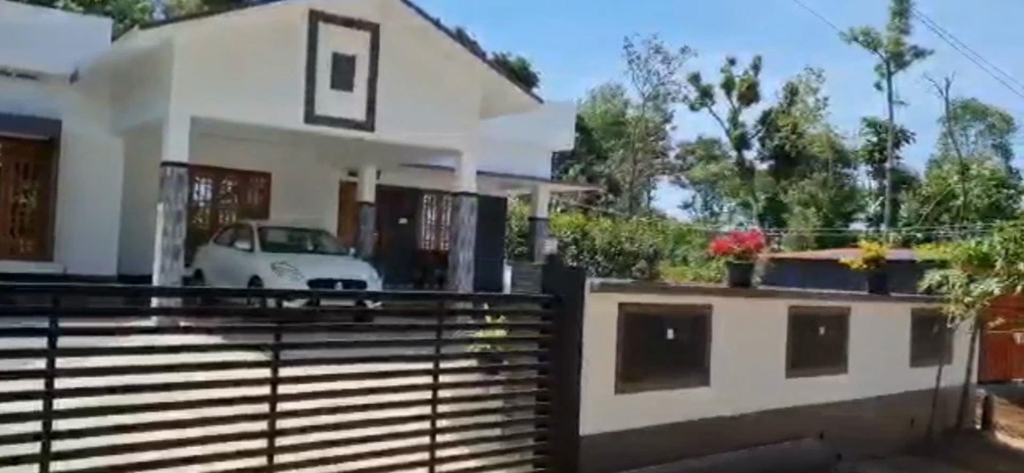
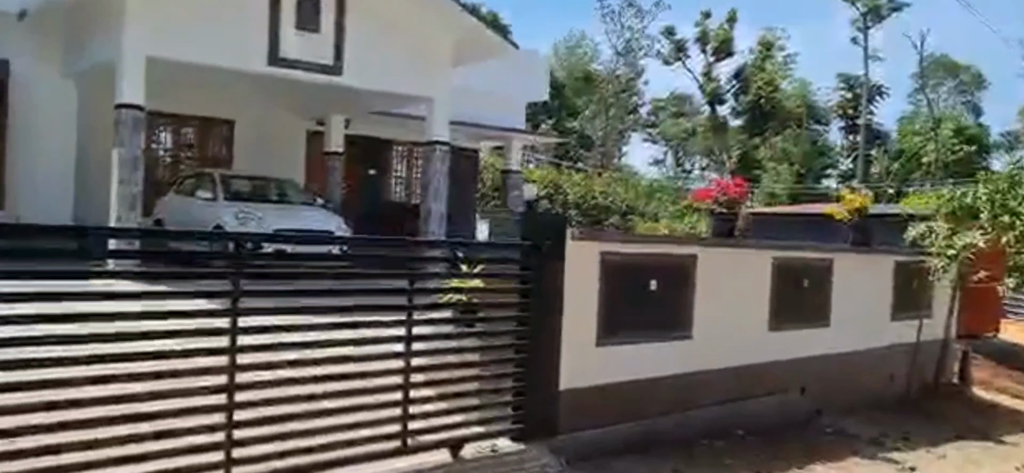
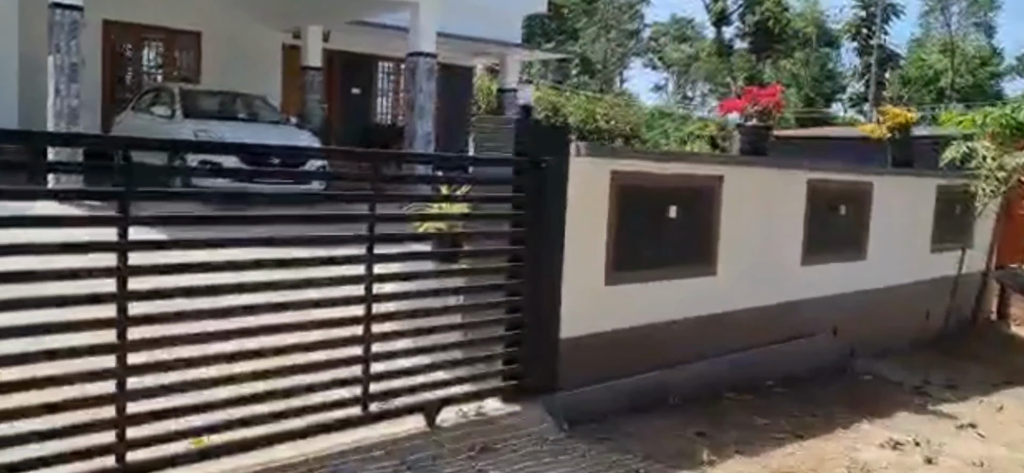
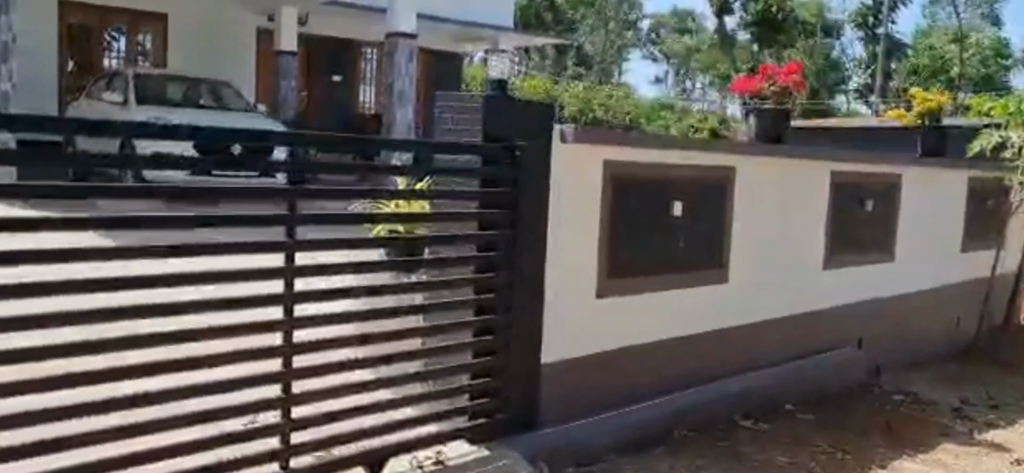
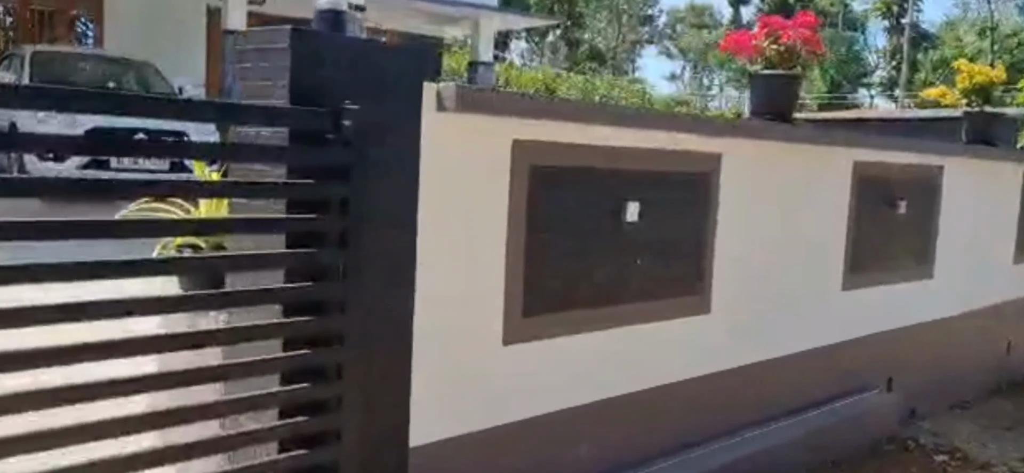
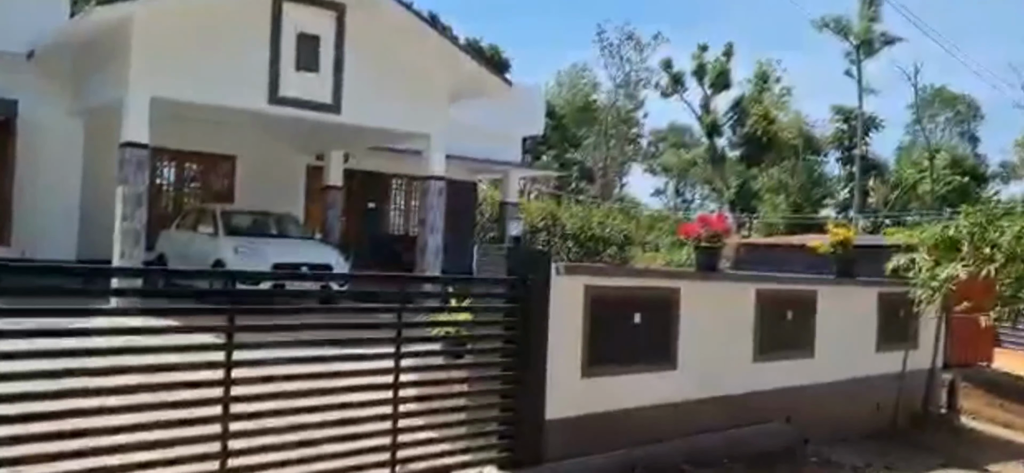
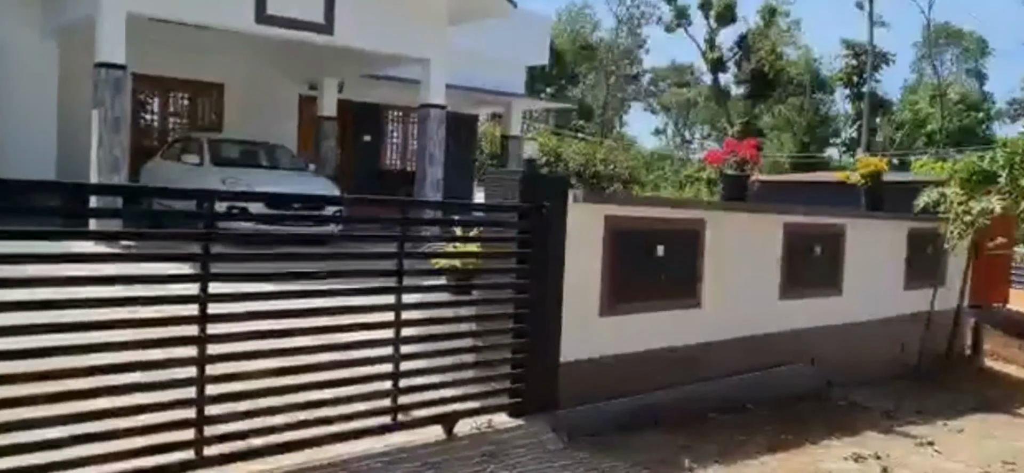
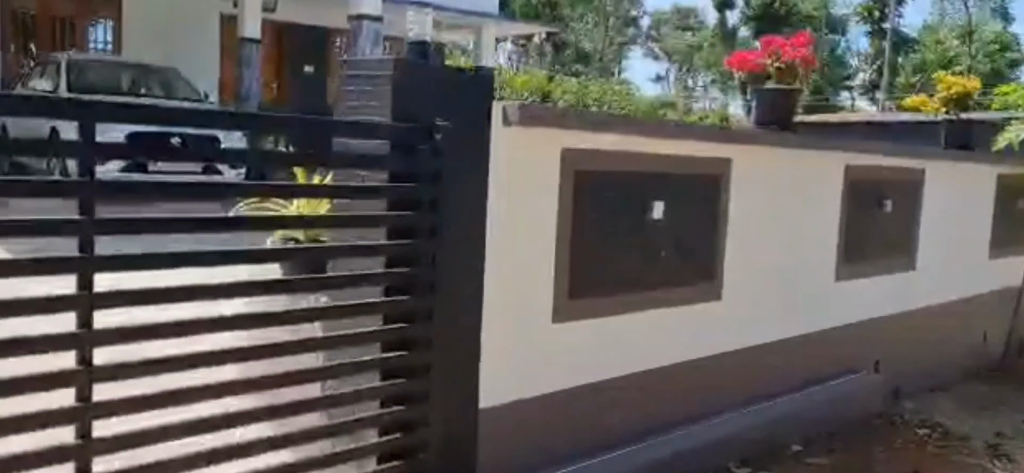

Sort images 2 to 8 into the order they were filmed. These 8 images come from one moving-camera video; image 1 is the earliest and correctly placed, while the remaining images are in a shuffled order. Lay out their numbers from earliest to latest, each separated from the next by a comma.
6, 2, 7, 3, 4, 8, 5
